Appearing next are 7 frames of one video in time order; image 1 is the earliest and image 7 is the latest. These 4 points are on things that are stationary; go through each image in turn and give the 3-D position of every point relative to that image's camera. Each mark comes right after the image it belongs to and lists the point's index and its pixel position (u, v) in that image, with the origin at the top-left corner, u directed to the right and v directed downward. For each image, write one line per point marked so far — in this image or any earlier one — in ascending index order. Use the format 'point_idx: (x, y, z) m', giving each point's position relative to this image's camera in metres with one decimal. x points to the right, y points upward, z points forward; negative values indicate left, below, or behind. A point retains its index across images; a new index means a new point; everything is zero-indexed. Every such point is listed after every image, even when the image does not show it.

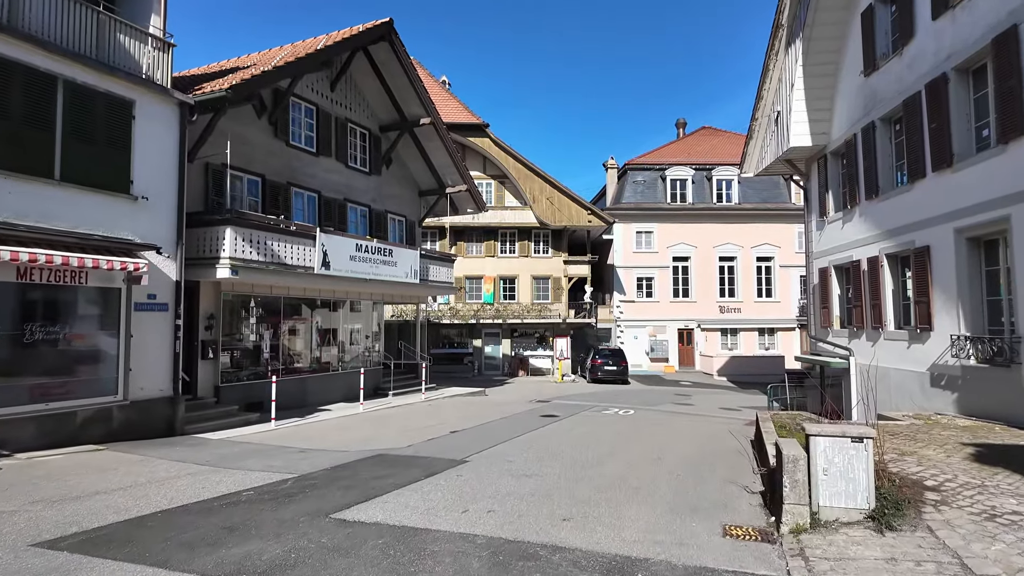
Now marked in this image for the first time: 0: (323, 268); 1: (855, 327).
0: (-4.6, +0.5, +14.2) m
1: (+9.0, -1.0, +15.5) m
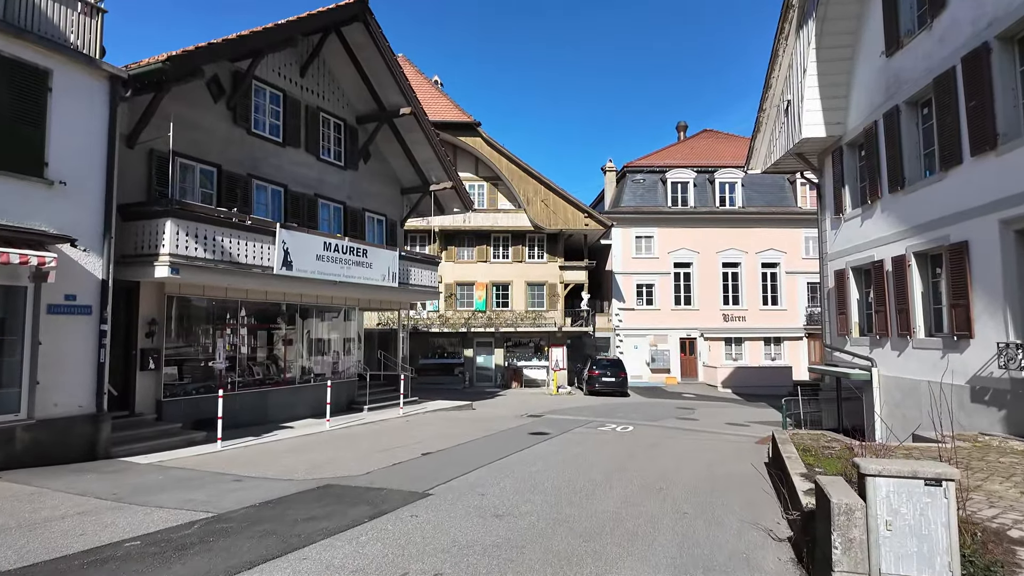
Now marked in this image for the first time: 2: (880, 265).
0: (-5.0, +0.4, +12.7) m
1: (+8.7, -1.1, +14.0) m
2: (+8.6, +0.5, +13.7) m
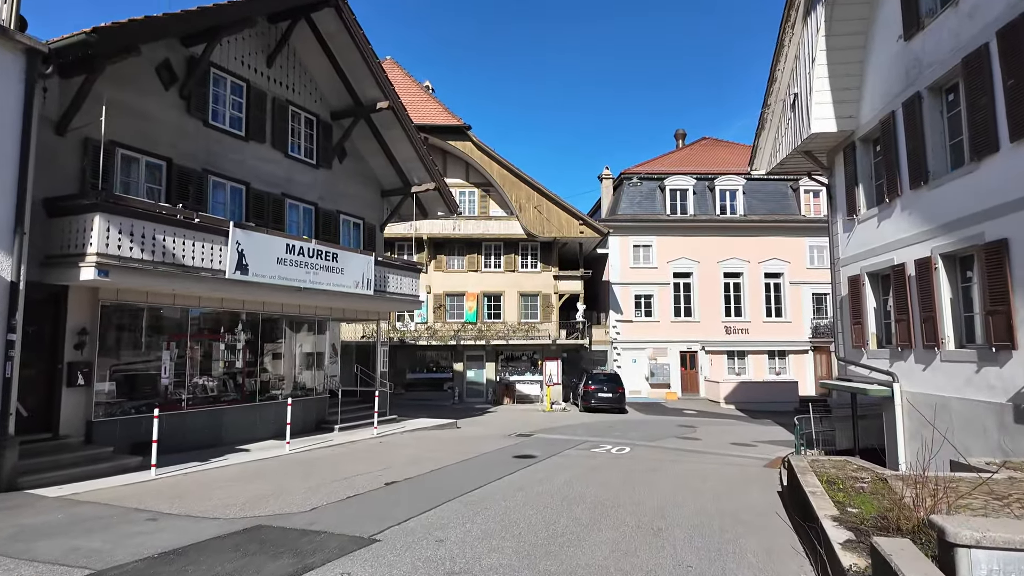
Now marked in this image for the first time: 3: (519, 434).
0: (-5.3, +0.3, +11.4) m
1: (+8.3, -1.3, +12.6) m
2: (+8.2, +0.4, +12.4) m
3: (+0.2, -4.3, +17.2) m
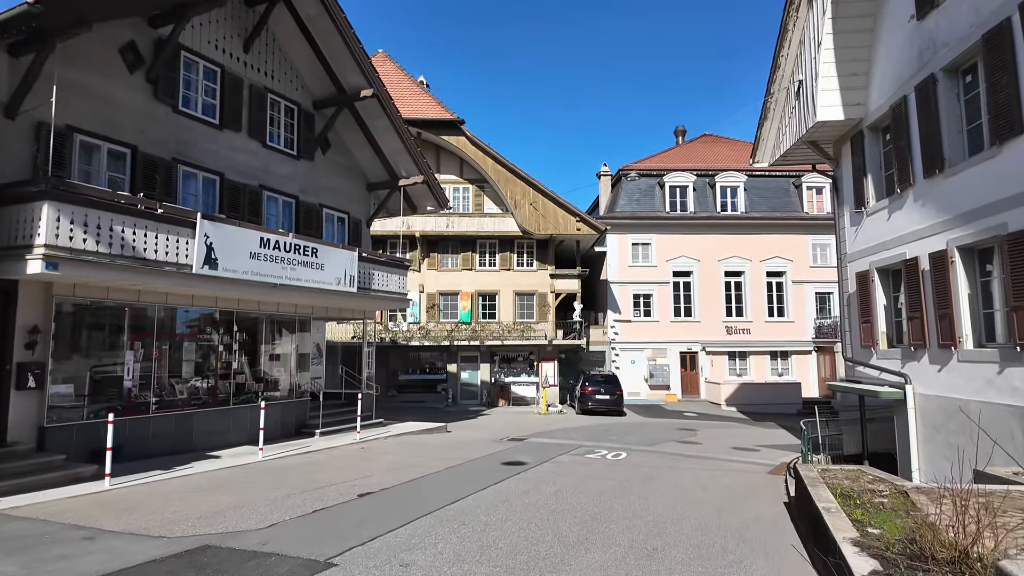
0: (-5.6, +0.4, +10.7) m
1: (+8.1, -1.2, +11.9) m
2: (+8.0, +0.5, +11.7) m
3: (0.0, -4.2, +16.4) m
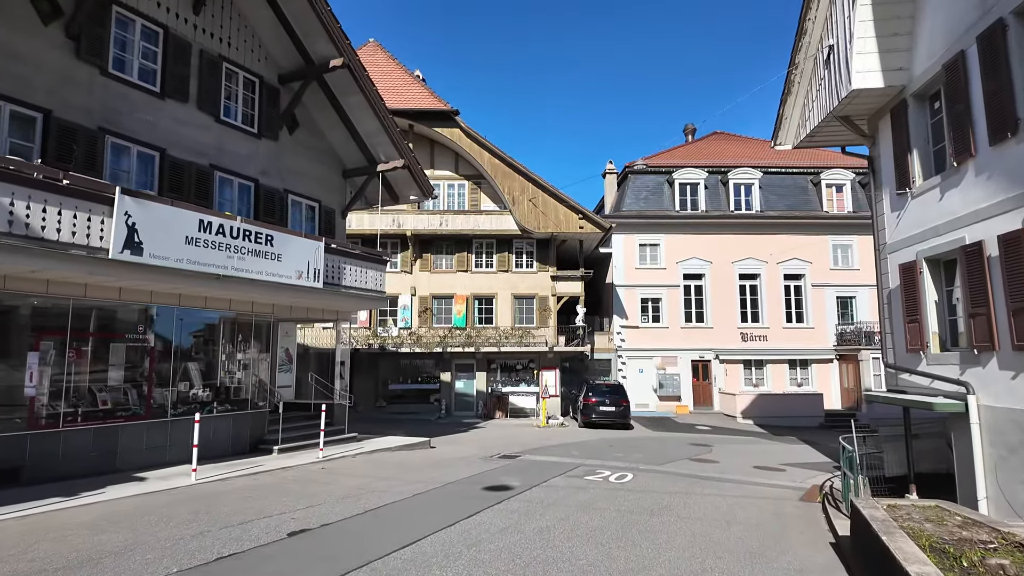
0: (-5.9, +0.6, +9.0) m
1: (+7.8, -1.0, +9.9) m
2: (+7.7, +0.7, +9.7) m
3: (-0.3, -4.1, +14.5) m
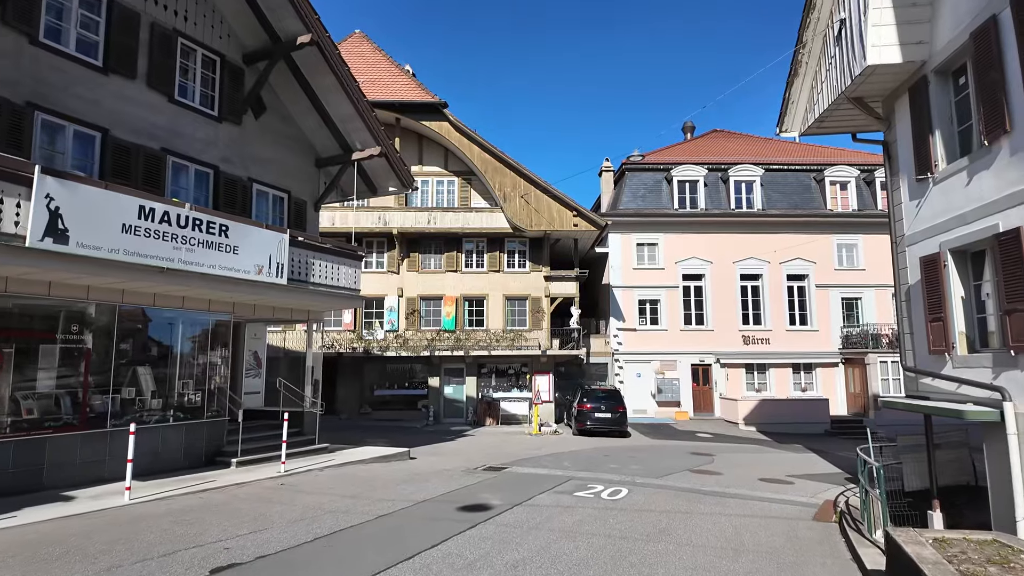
0: (-6.2, +0.7, +7.8) m
1: (+7.4, -0.9, +8.8) m
2: (+7.4, +0.8, +8.7) m
3: (-0.6, -4.1, +13.4) m
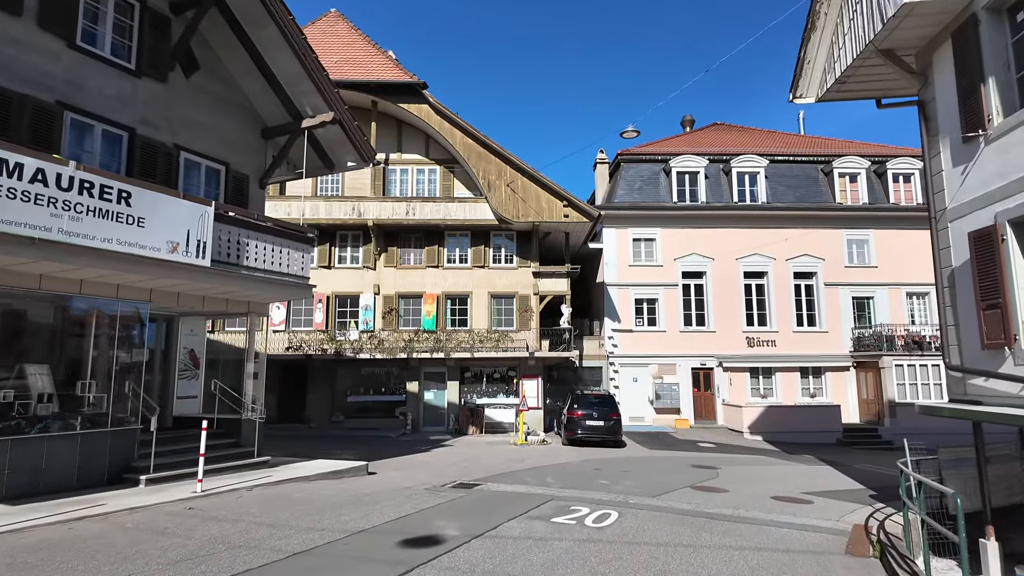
0: (-6.7, +1.0, +6.0) m
1: (+6.9, -0.6, +7.0) m
2: (+6.9, +1.1, +6.8) m
3: (-1.1, -3.8, +11.5) m
